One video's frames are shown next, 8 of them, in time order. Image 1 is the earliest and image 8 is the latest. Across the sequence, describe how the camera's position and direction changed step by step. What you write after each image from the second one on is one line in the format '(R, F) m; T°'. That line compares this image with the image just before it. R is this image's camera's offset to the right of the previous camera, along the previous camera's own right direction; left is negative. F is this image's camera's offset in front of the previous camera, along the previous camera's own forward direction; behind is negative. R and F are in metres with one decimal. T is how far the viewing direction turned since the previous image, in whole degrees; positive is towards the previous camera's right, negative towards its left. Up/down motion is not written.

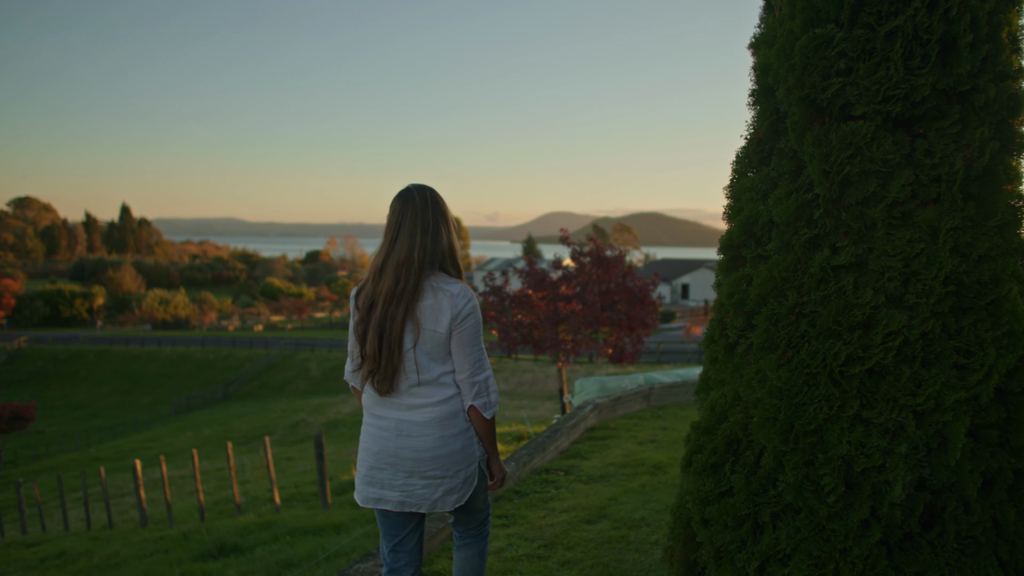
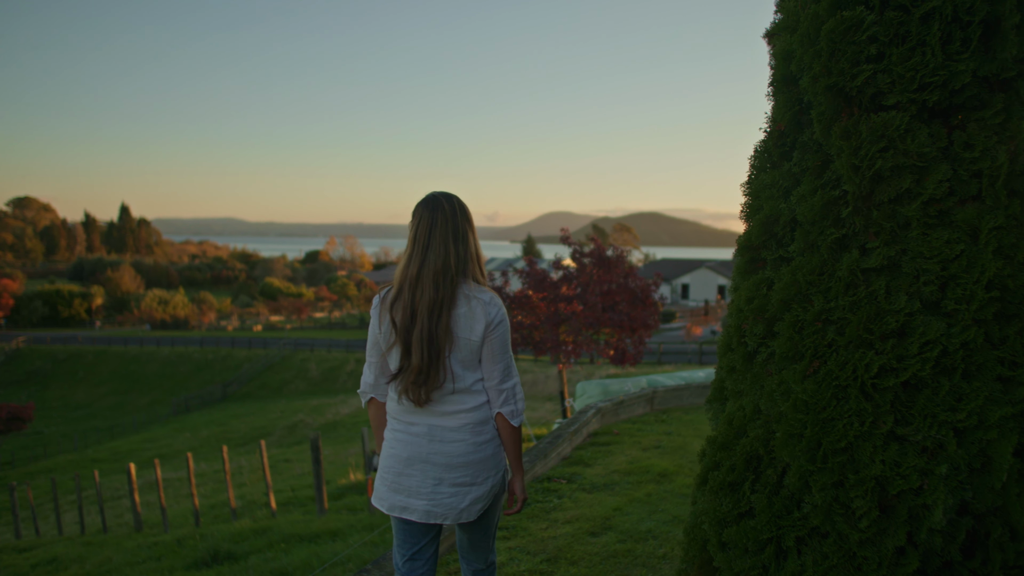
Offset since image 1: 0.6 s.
(0.0, +0.2) m; 0°
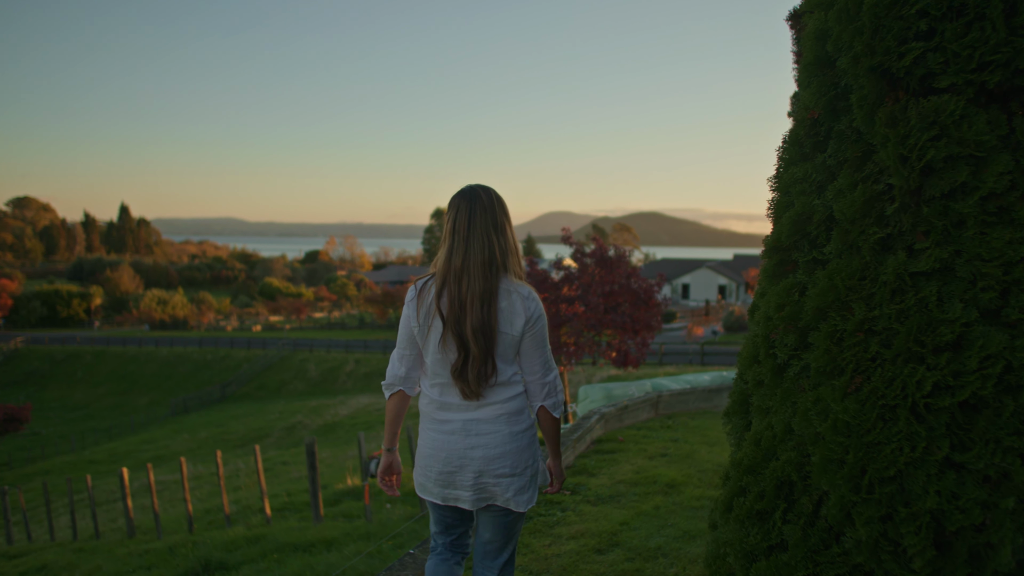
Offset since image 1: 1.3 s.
(0.0, +0.2) m; 0°
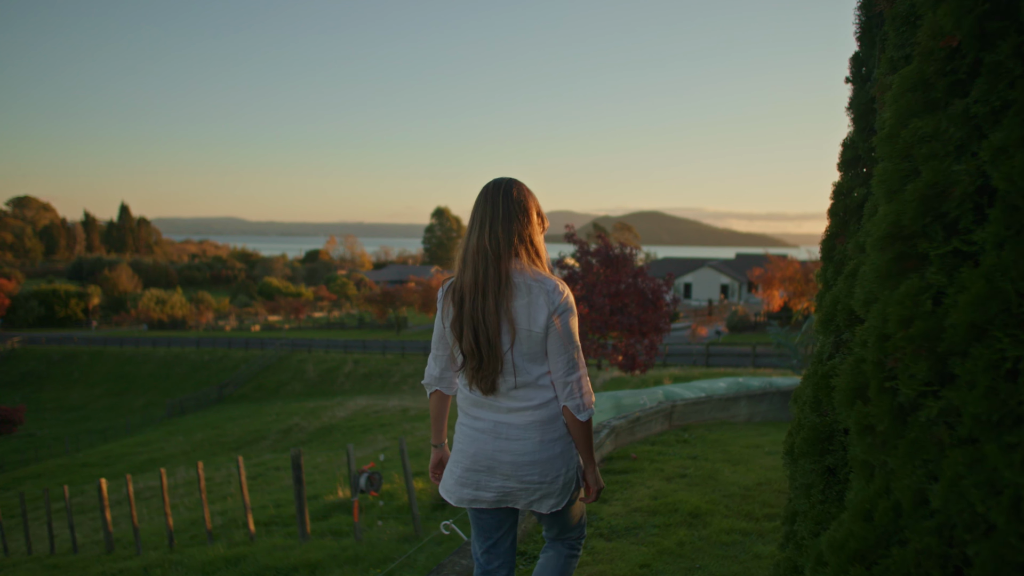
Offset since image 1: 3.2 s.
(0.0, +0.7) m; 0°
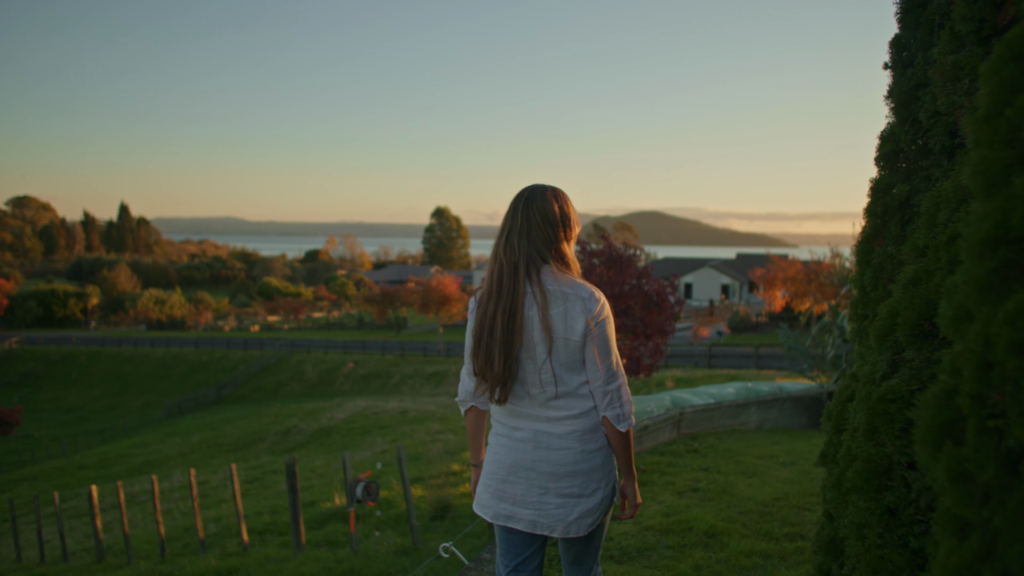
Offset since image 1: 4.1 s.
(0.0, +0.3) m; 0°
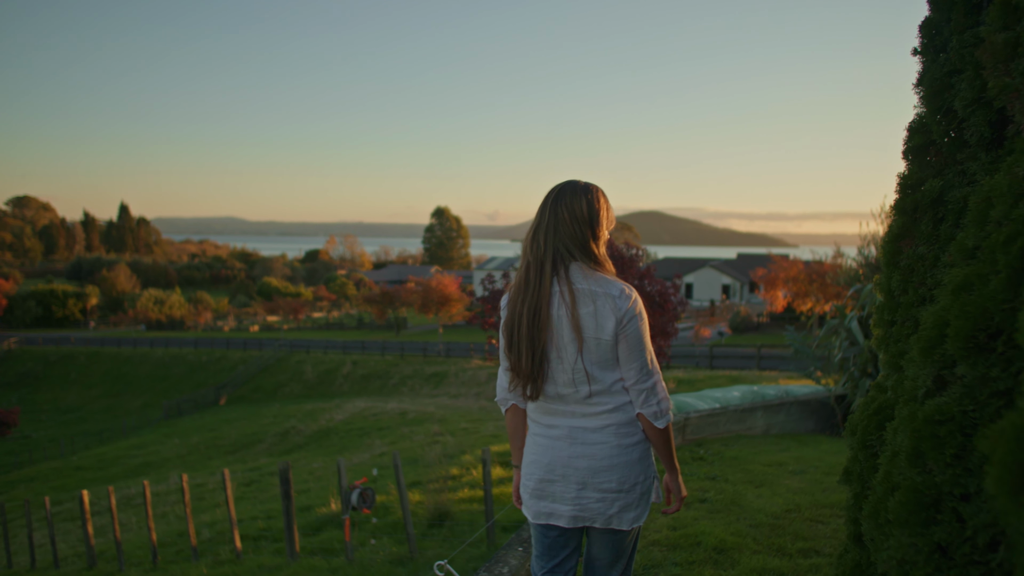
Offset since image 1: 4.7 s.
(0.0, +0.2) m; 0°
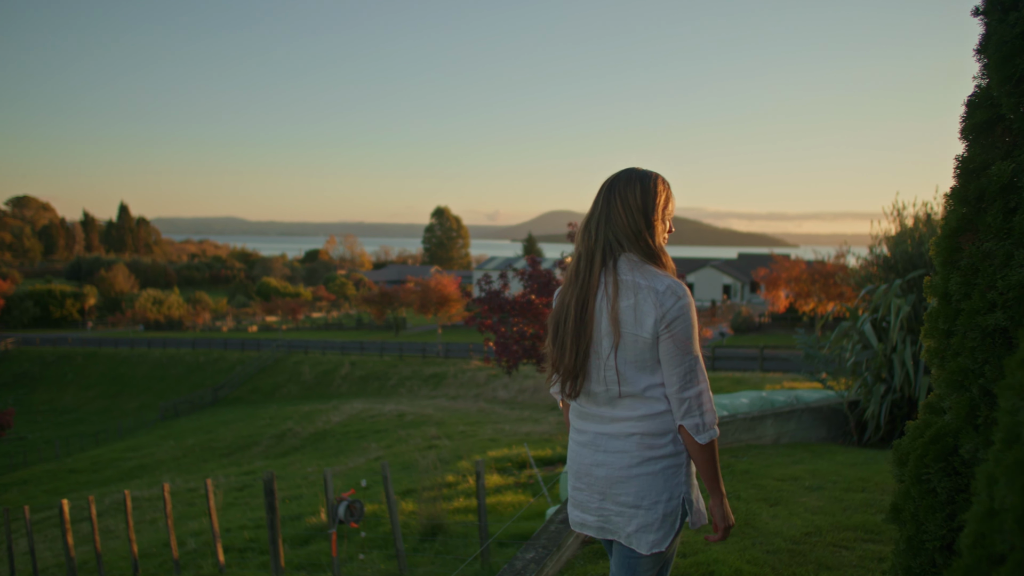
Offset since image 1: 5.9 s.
(+0.1, +0.4) m; 0°
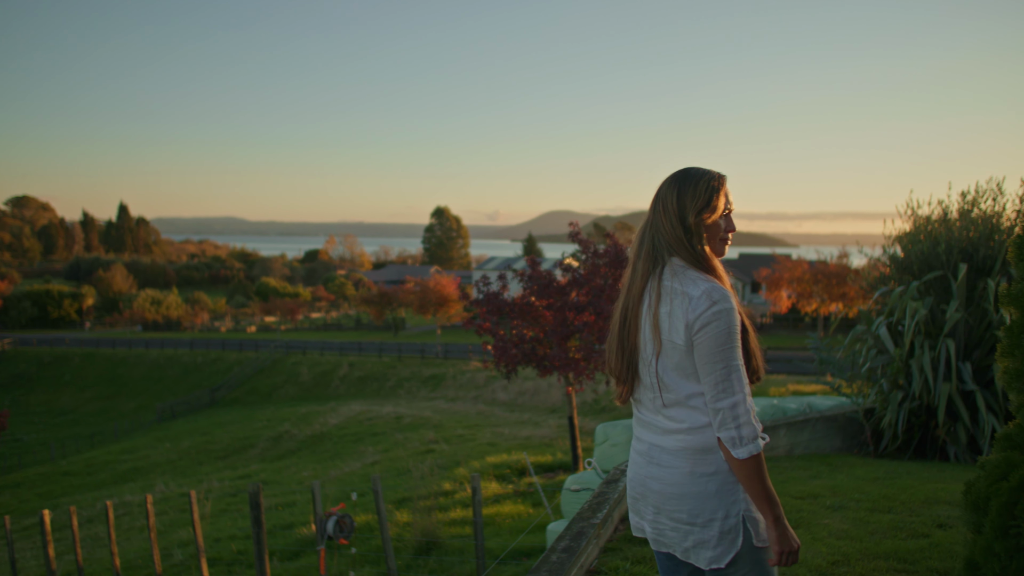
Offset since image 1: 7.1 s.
(0.0, +0.4) m; 0°
